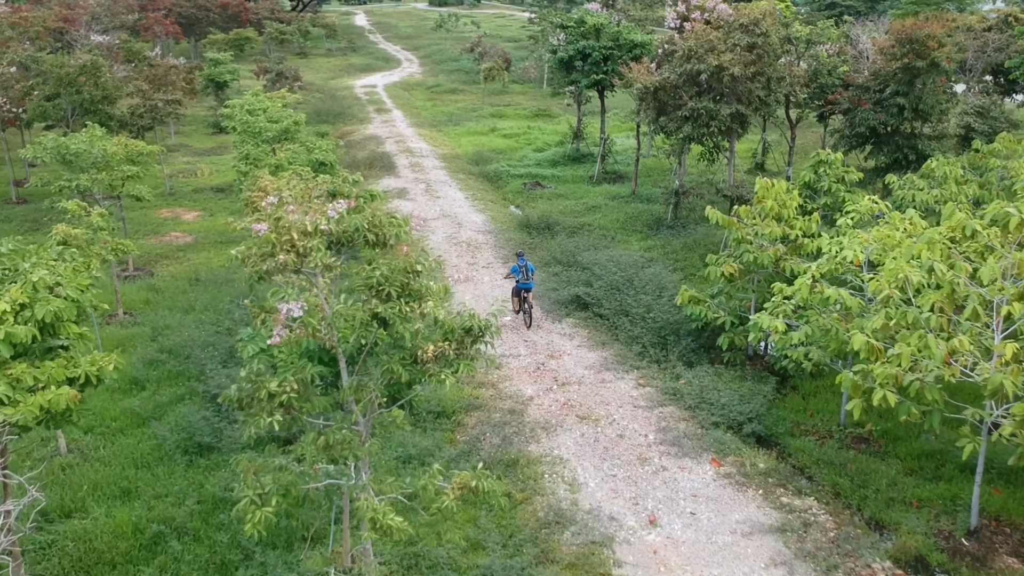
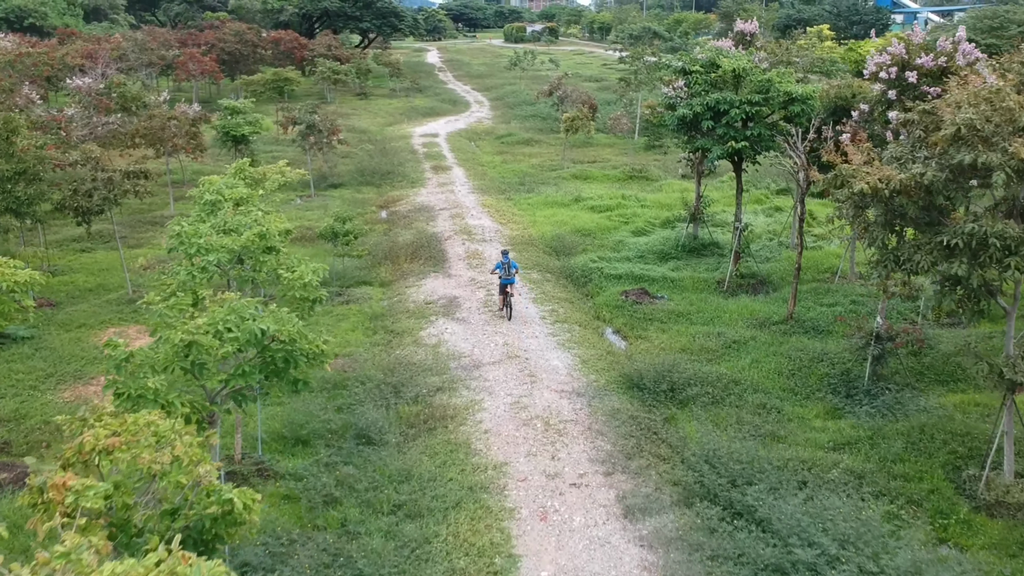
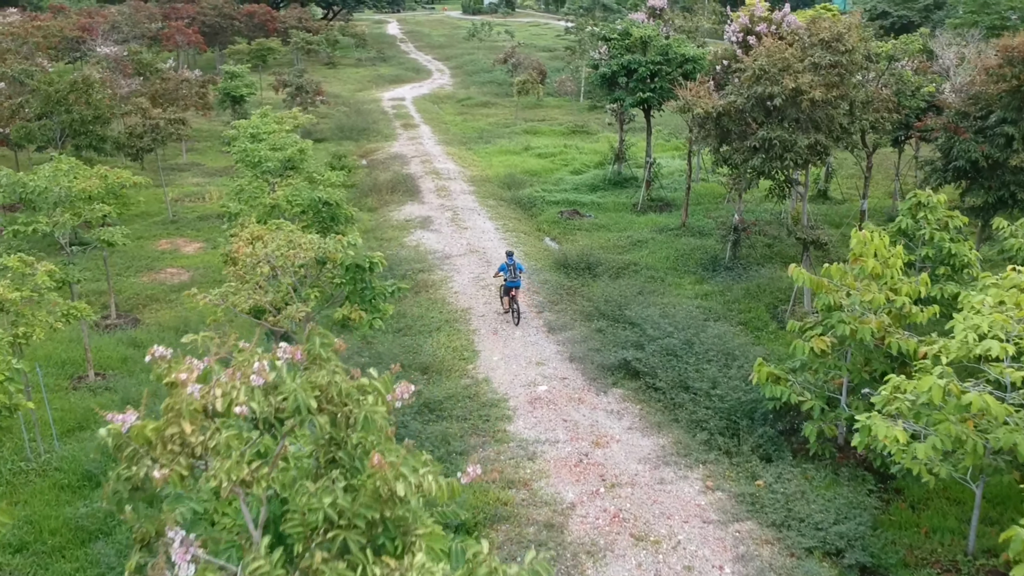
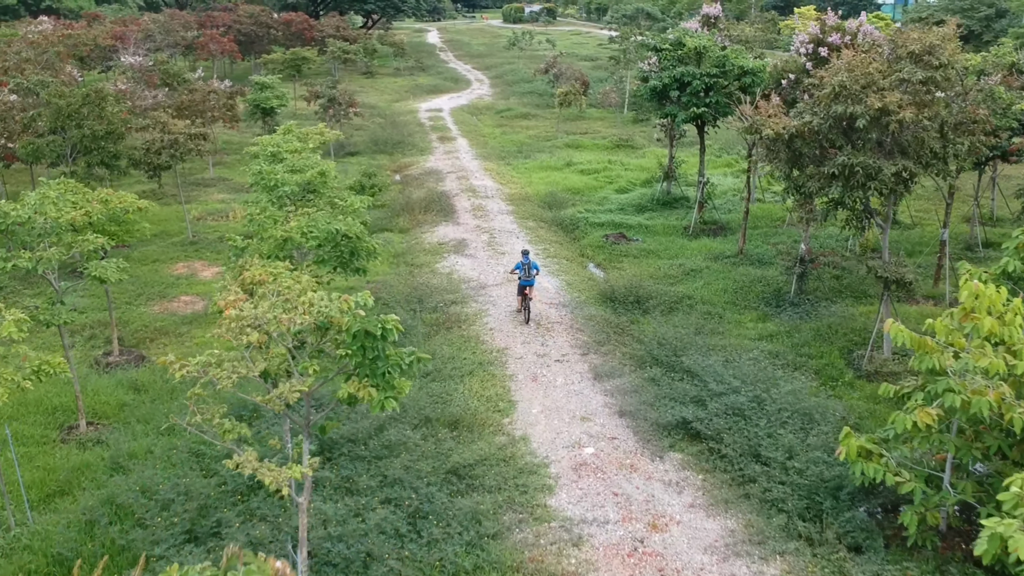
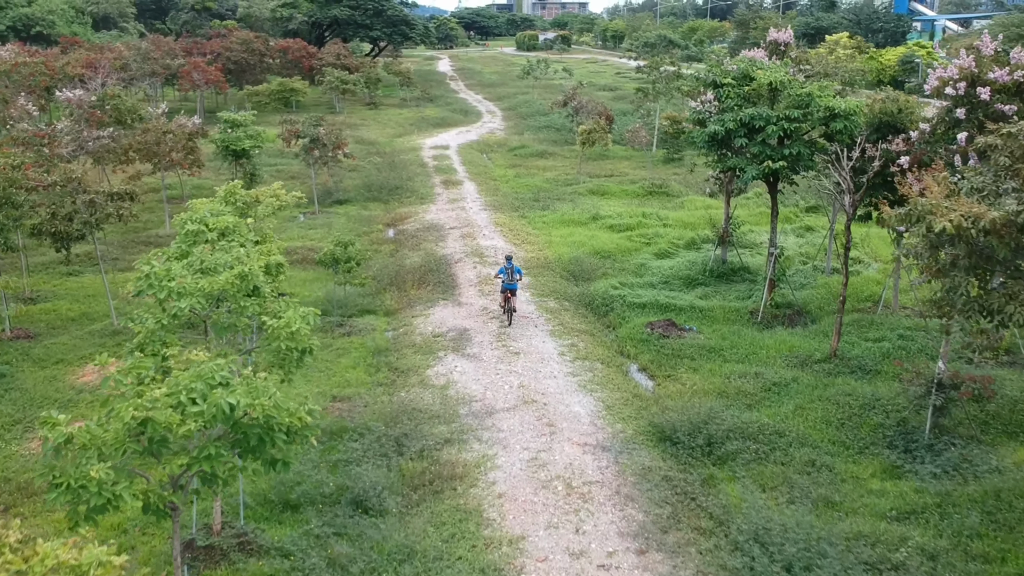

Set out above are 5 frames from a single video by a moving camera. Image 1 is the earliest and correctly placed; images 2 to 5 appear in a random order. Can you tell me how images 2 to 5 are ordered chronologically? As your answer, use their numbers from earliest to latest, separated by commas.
3, 4, 2, 5
